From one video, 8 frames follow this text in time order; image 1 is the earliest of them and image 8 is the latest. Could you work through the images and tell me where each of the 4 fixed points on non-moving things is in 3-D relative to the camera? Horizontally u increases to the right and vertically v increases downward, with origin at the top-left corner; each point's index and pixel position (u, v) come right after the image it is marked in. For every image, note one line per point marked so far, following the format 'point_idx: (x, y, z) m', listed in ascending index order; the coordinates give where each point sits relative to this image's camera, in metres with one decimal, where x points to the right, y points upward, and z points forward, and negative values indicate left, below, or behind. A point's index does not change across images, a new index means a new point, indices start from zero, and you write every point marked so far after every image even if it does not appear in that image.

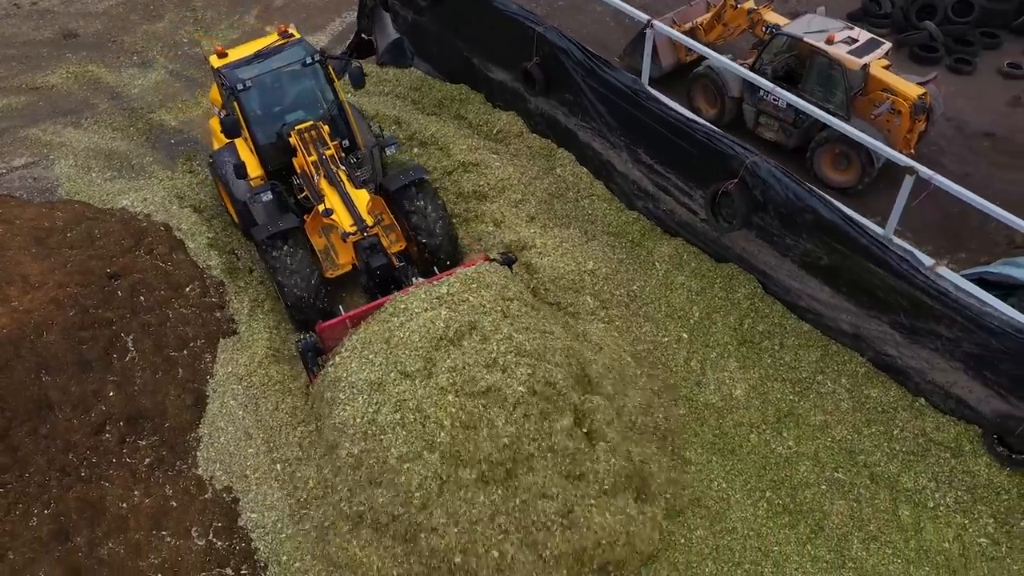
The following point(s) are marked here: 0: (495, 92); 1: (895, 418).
0: (-0.2, +1.9, +8.3) m
1: (+2.5, -0.8, +5.5) m
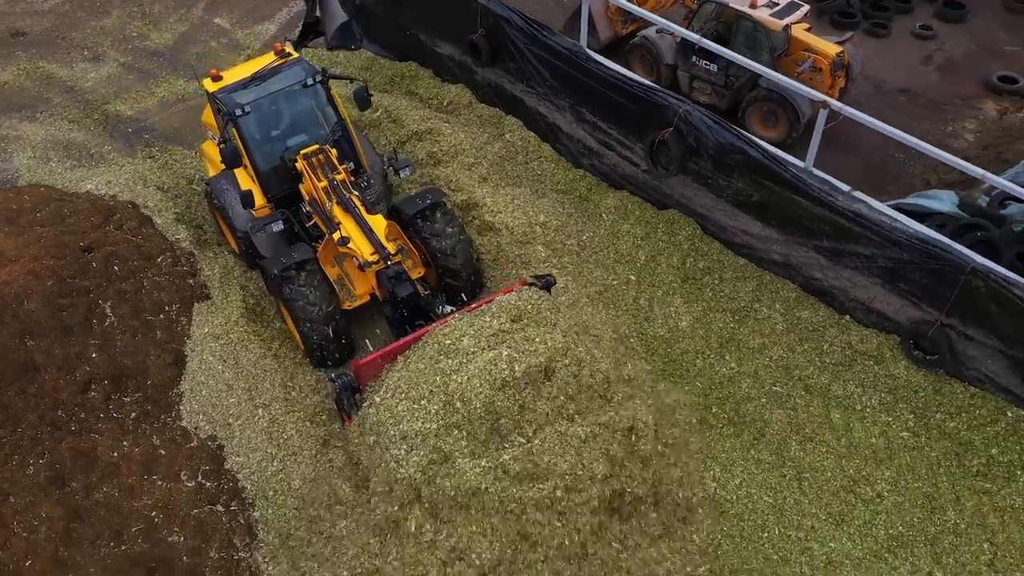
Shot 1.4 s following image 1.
0: (-0.7, +2.3, +8.7) m
1: (+2.2, -0.3, +6.0) m
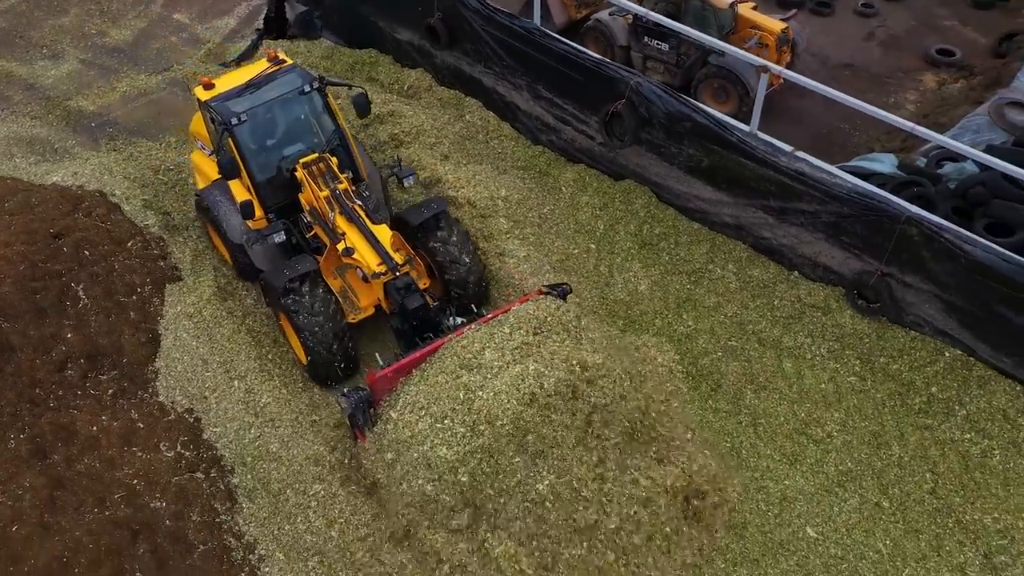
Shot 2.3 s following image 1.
0: (-1.2, +2.5, +8.9) m
1: (+2.0, 0.0, +6.3) m
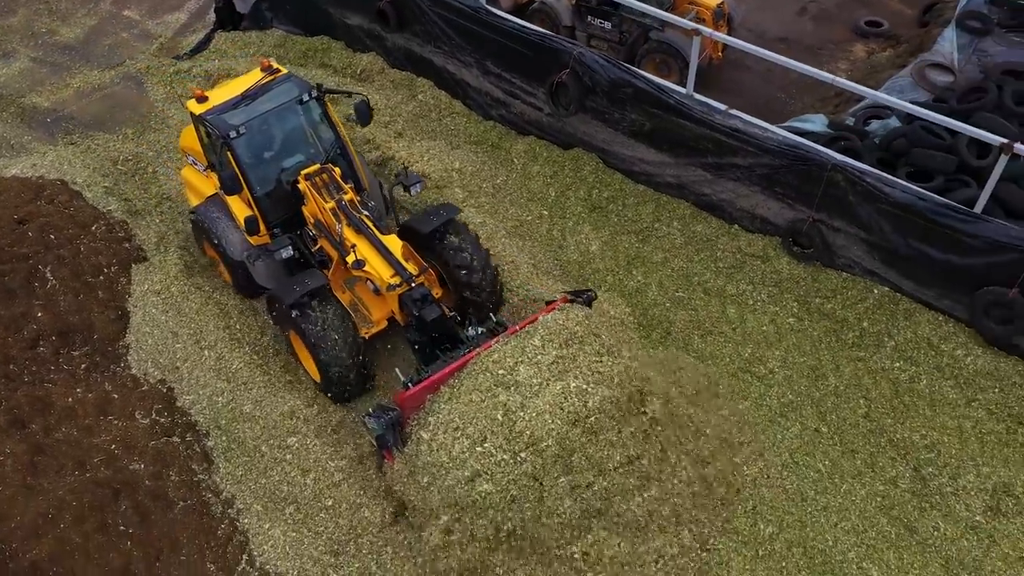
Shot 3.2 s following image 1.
0: (-1.7, +2.7, +9.1) m
1: (+1.6, +0.4, +6.7) m
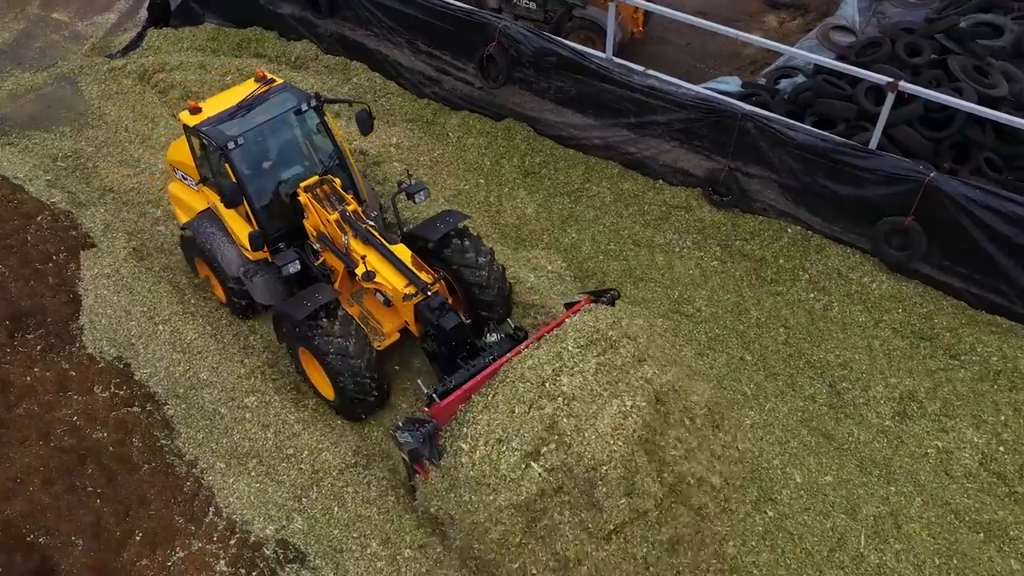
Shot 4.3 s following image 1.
0: (-2.5, +2.9, +9.4) m
1: (+1.1, +0.8, +7.1) m
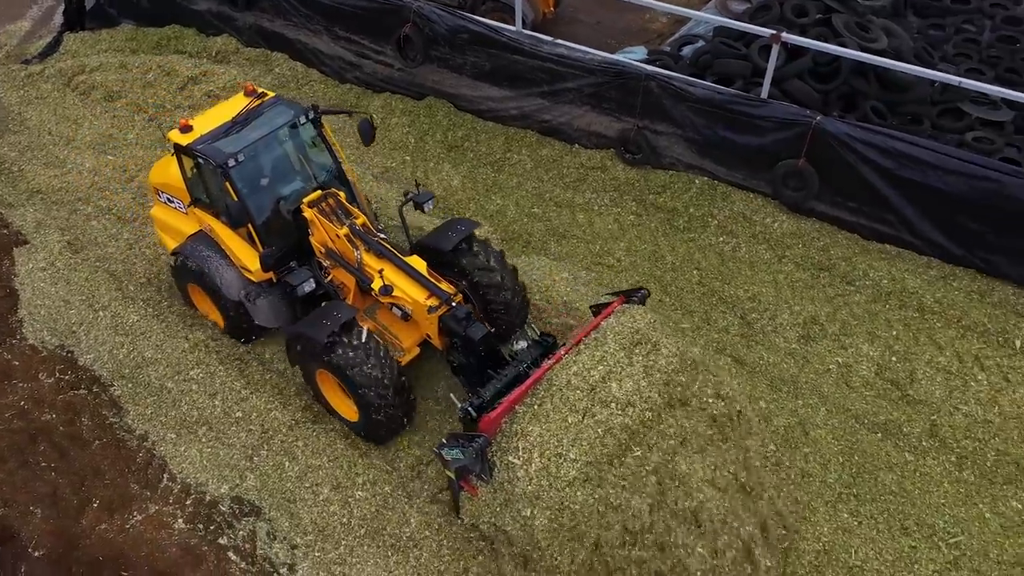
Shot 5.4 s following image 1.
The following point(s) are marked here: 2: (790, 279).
0: (-3.5, +3.0, +9.5) m
1: (+0.4, +1.1, +7.5) m
2: (+2.1, +0.1, +6.4) m
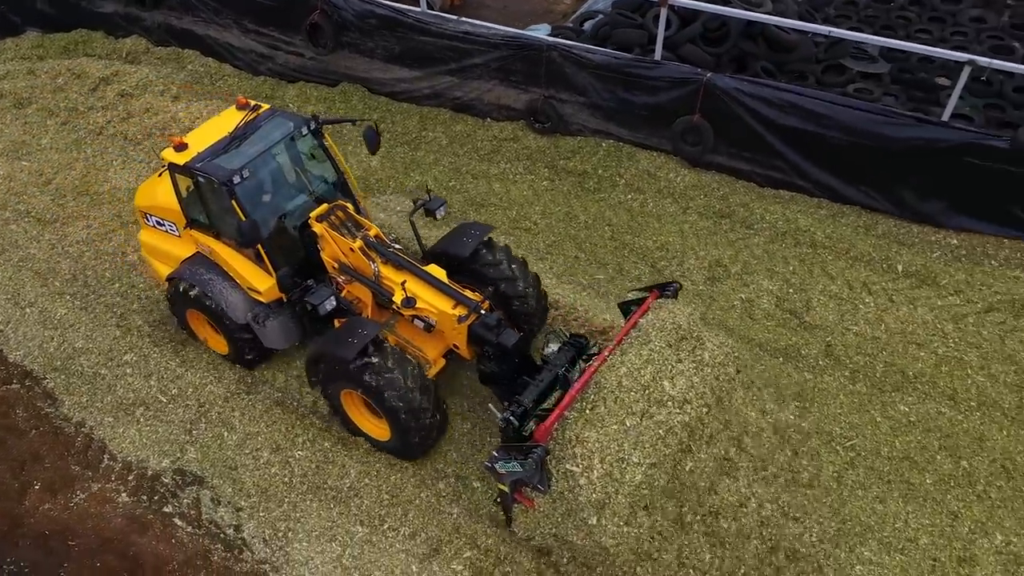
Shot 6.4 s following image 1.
0: (-4.6, +3.0, +9.5) m
1: (-0.4, +1.4, +7.8) m
2: (+1.5, +0.5, +6.8) m
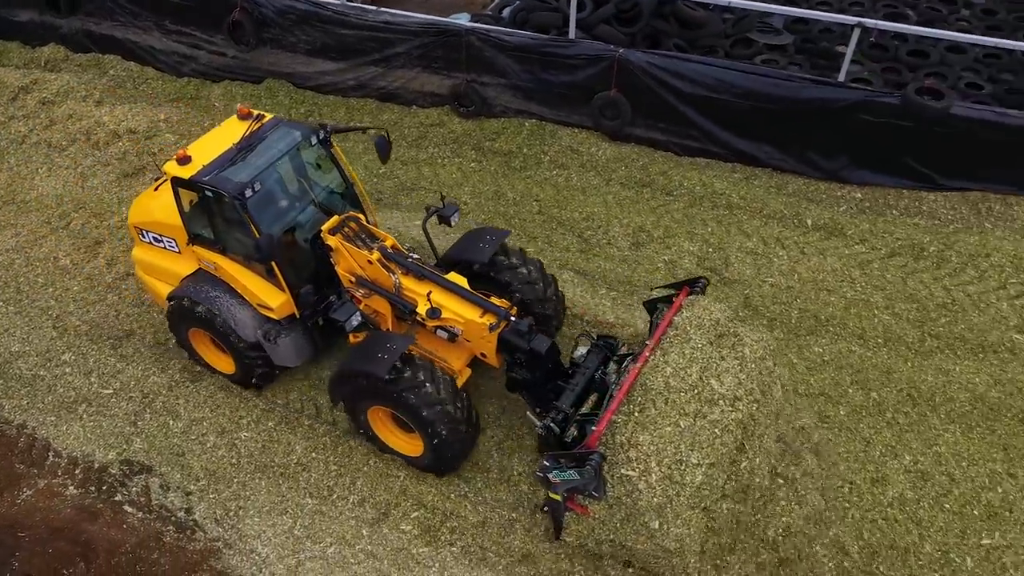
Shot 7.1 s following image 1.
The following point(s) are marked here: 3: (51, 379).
0: (-5.5, +2.9, +9.4) m
1: (-1.1, +1.6, +8.0) m
2: (+0.9, +0.8, +7.1) m
3: (-3.3, -0.6, +5.9) m
